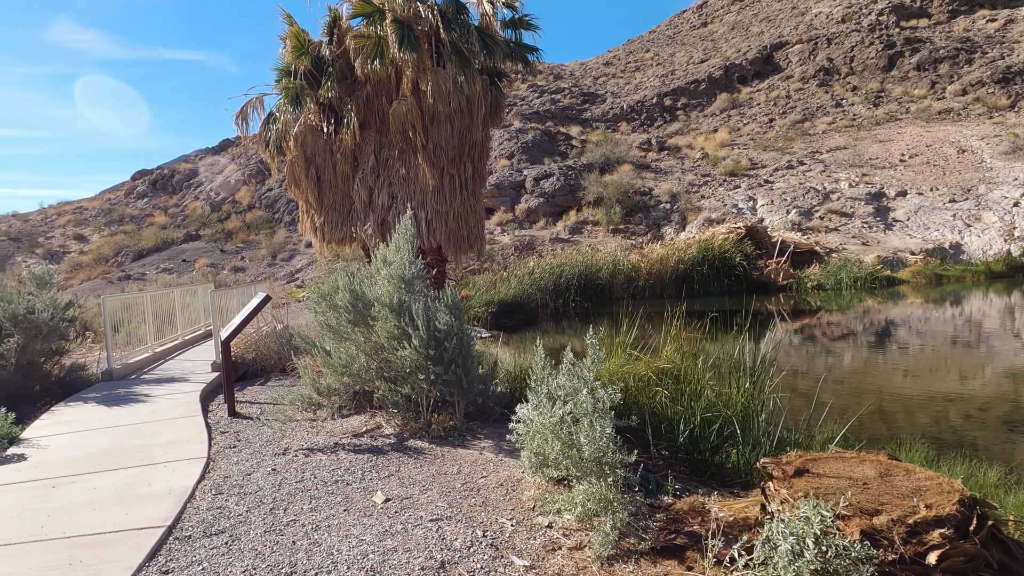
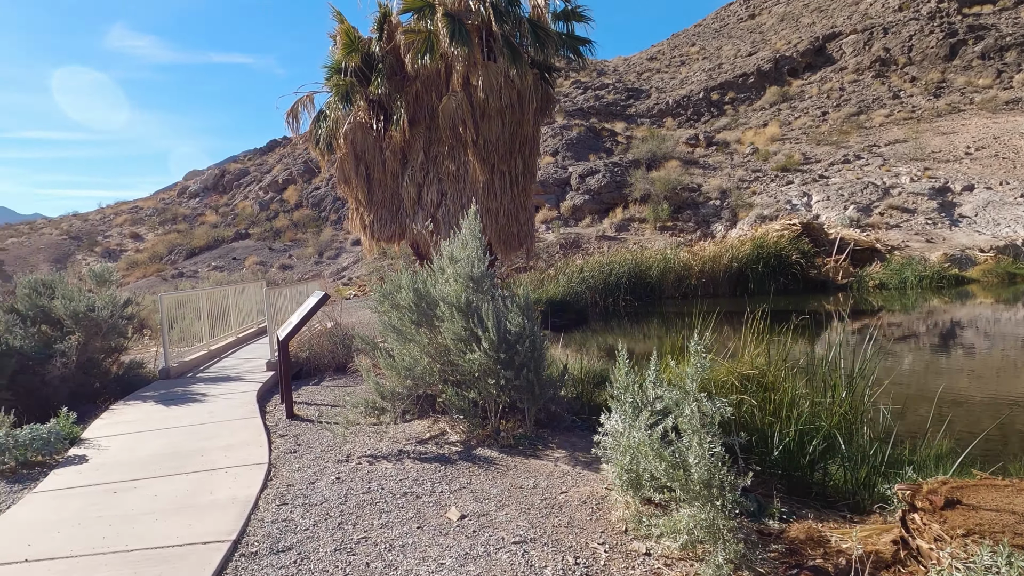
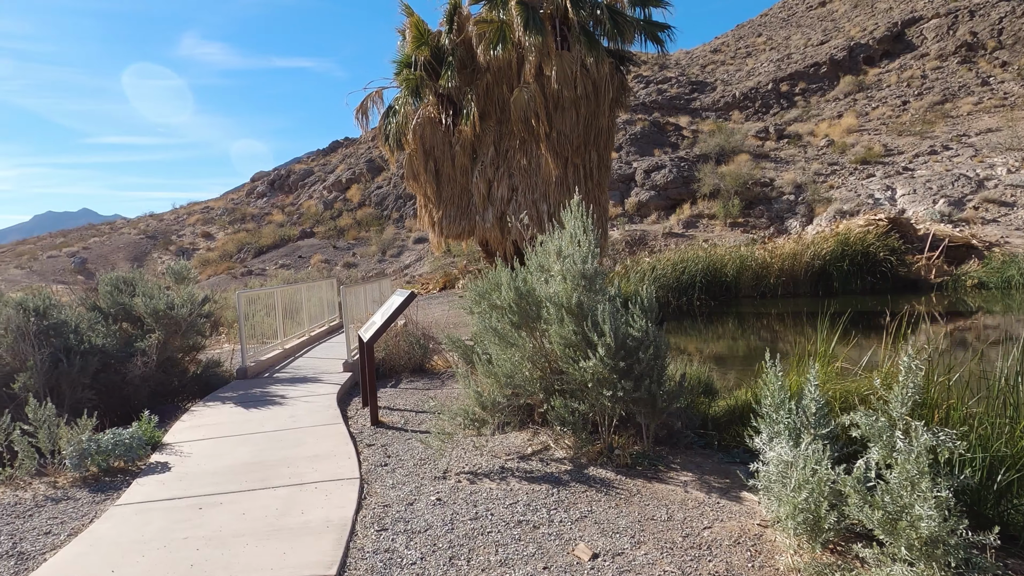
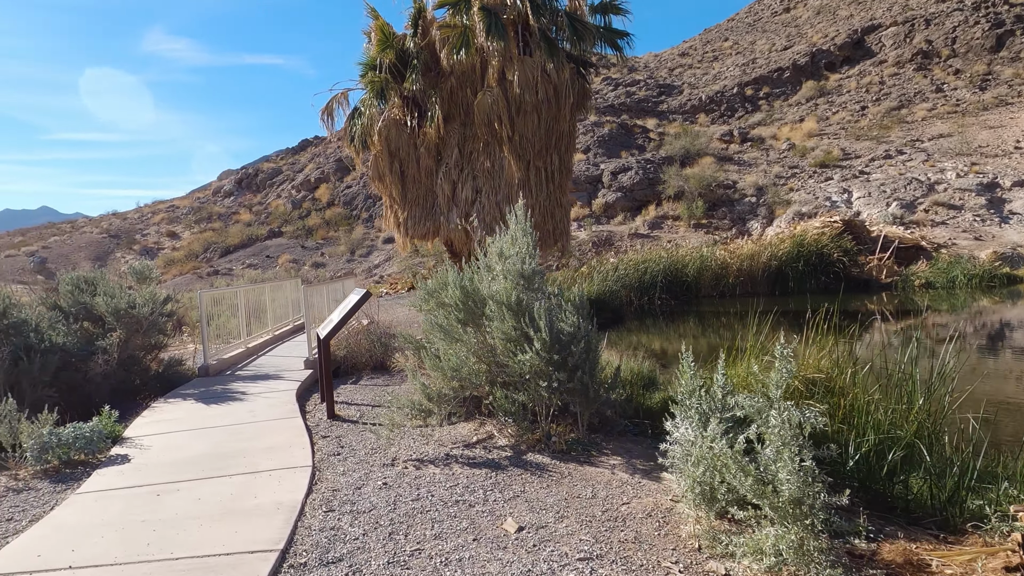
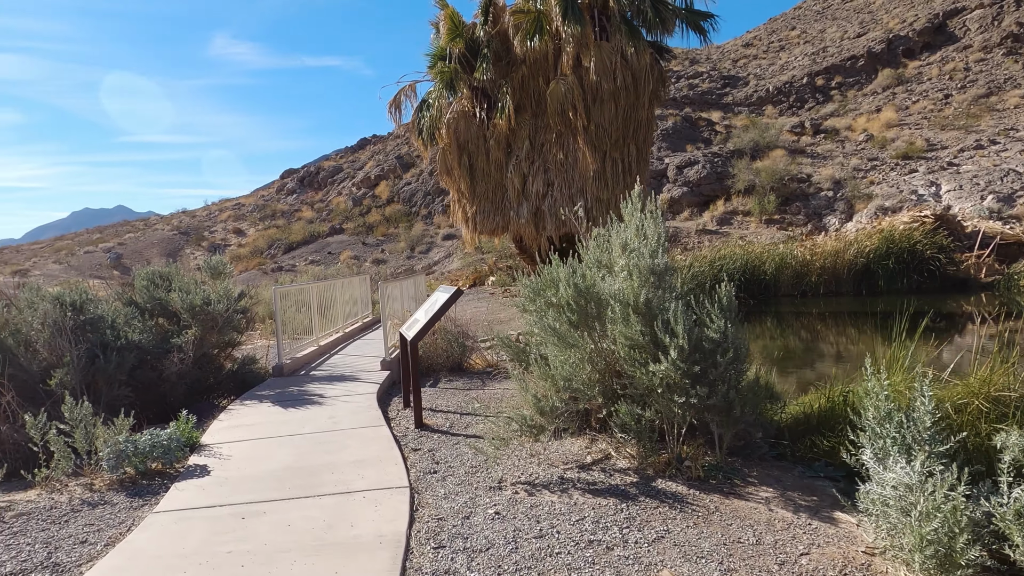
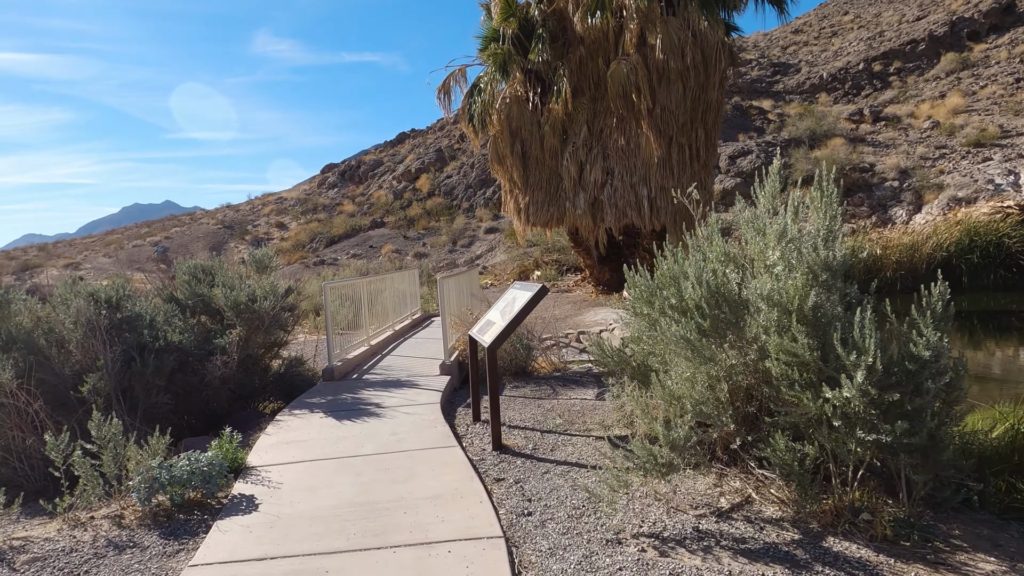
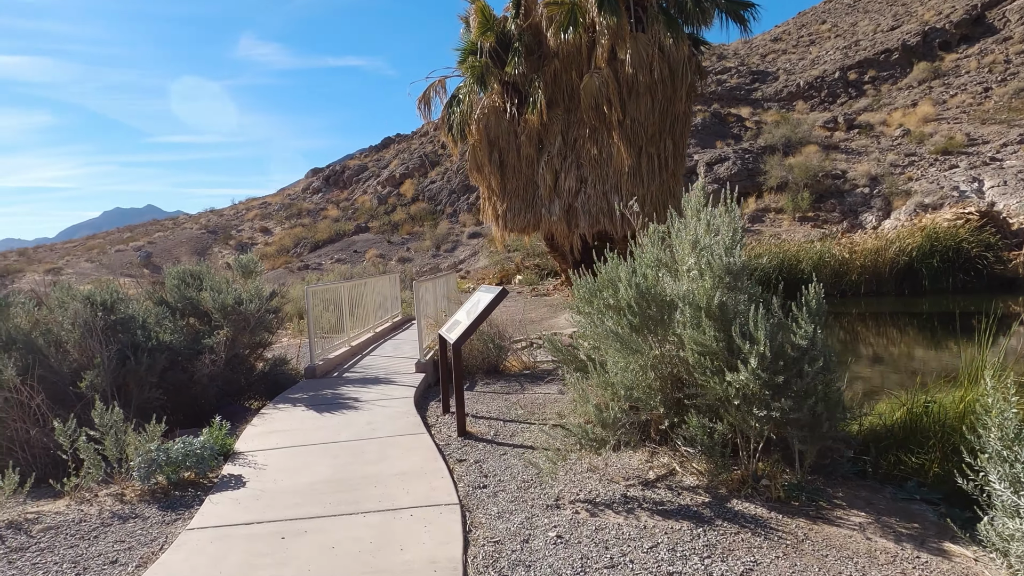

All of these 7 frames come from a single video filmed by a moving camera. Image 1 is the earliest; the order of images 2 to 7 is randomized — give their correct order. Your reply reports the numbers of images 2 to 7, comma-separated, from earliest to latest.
2, 4, 3, 5, 7, 6
